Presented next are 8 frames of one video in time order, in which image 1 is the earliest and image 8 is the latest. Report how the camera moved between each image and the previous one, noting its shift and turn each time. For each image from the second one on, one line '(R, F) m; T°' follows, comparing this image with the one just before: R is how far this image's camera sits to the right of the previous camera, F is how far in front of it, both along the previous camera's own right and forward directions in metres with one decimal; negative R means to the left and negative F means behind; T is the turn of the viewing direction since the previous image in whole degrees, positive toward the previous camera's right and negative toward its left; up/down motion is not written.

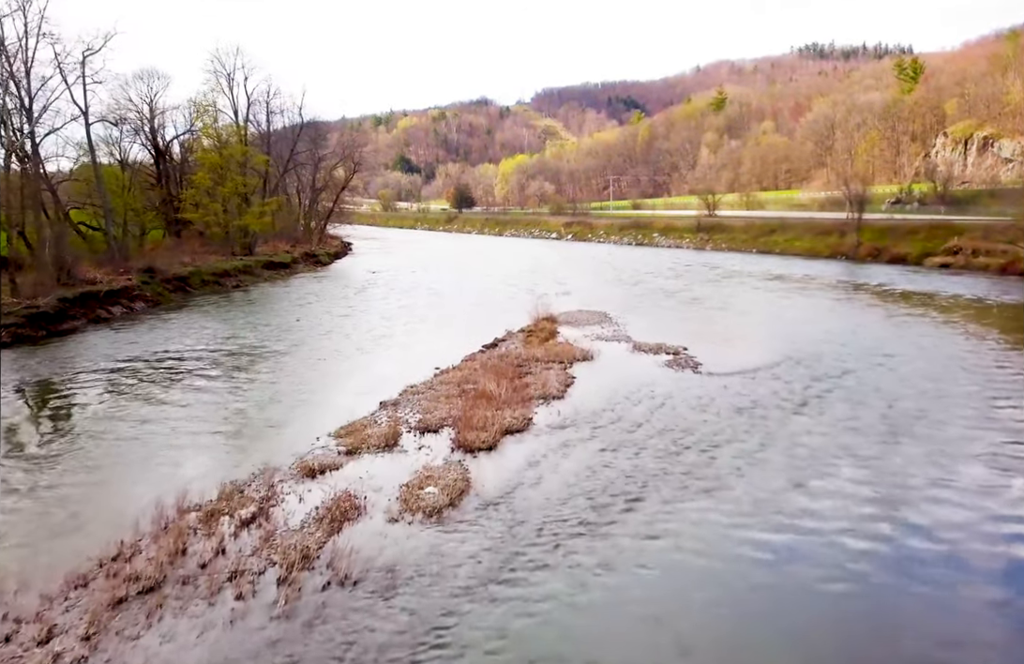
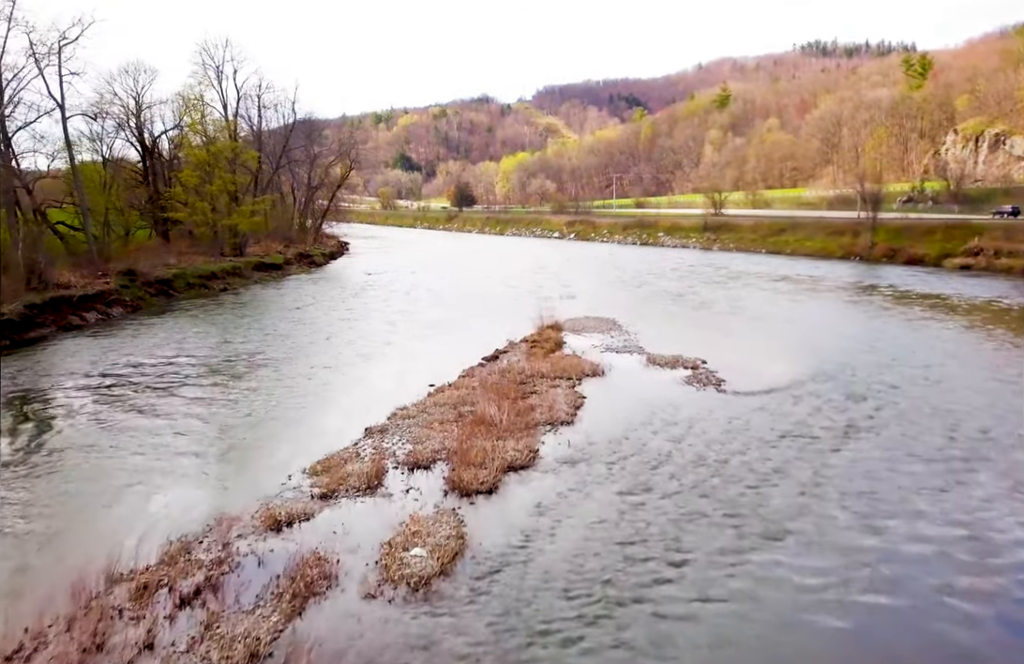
(0.0, +1.5) m; 0°
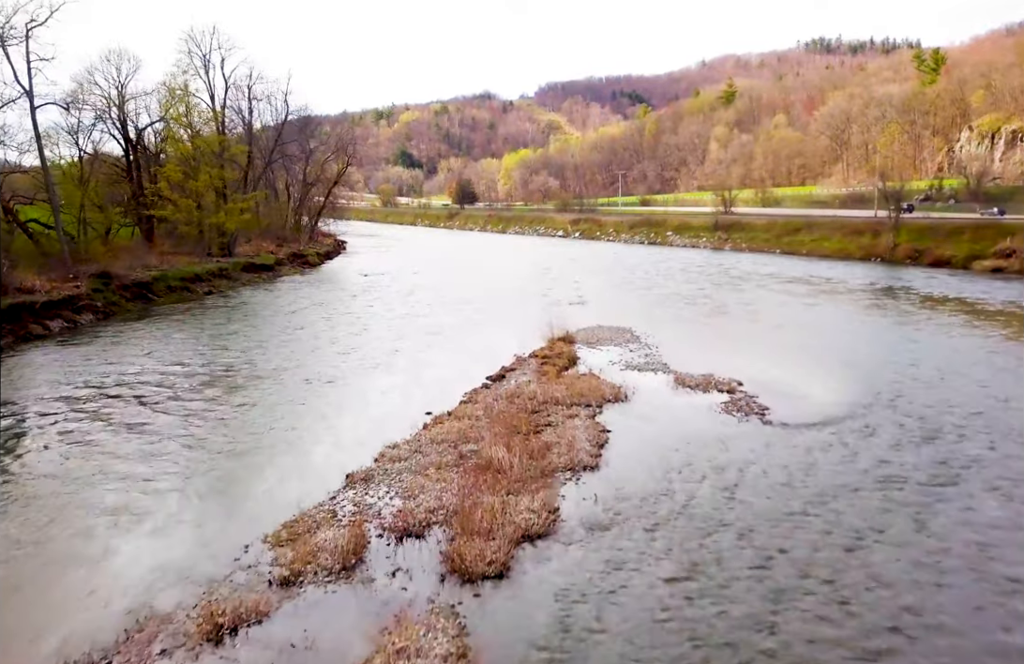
(-0.2, +1.9) m; 0°
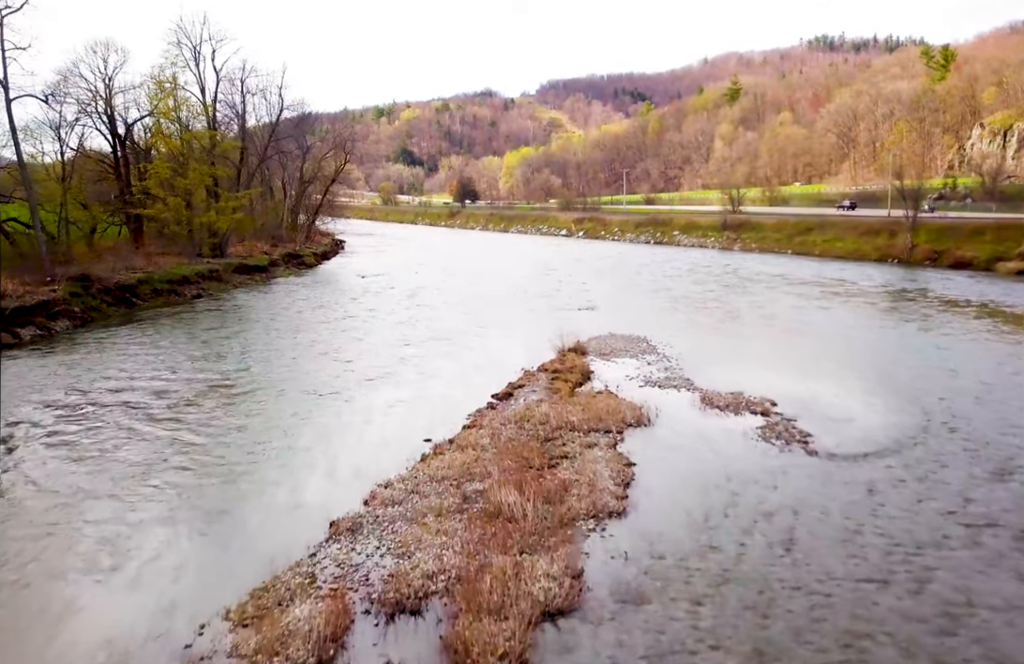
(-0.2, +1.4) m; 0°
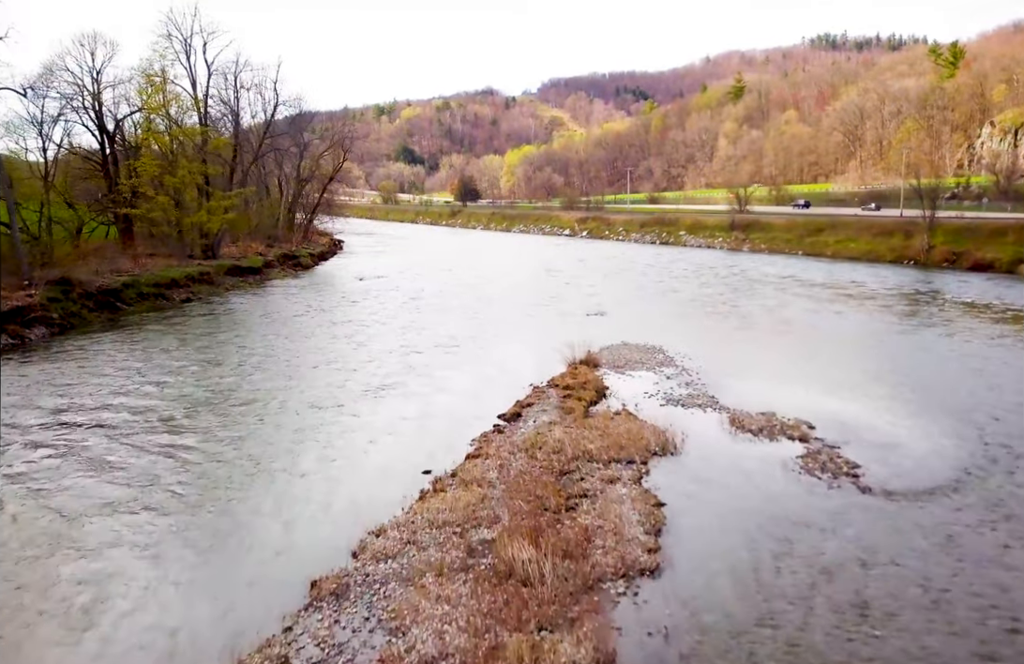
(-0.1, +1.2) m; 0°
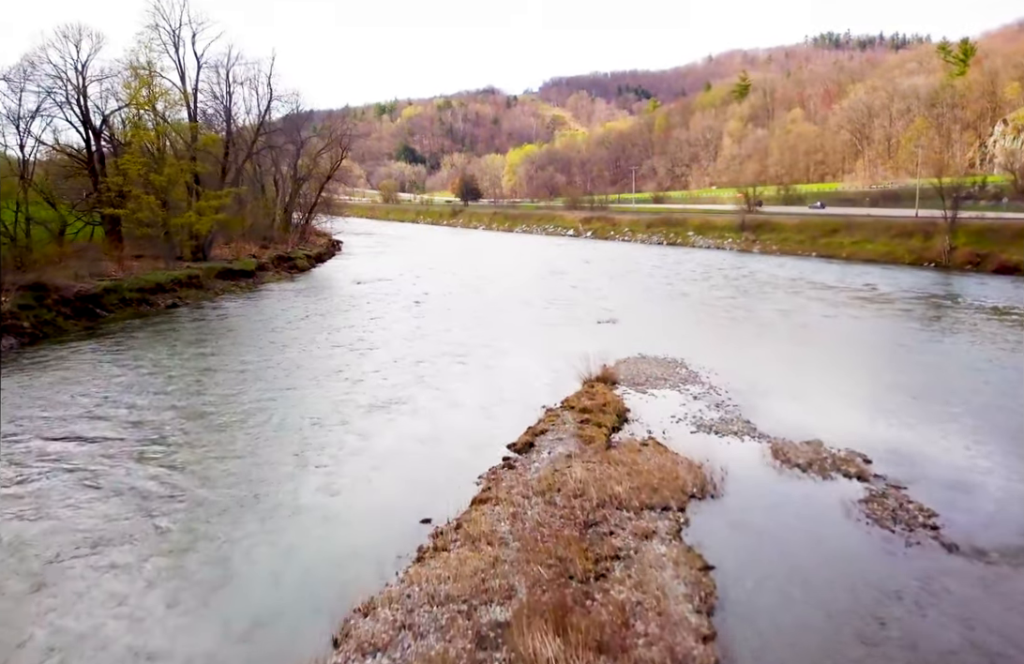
(-0.2, +1.4) m; 0°
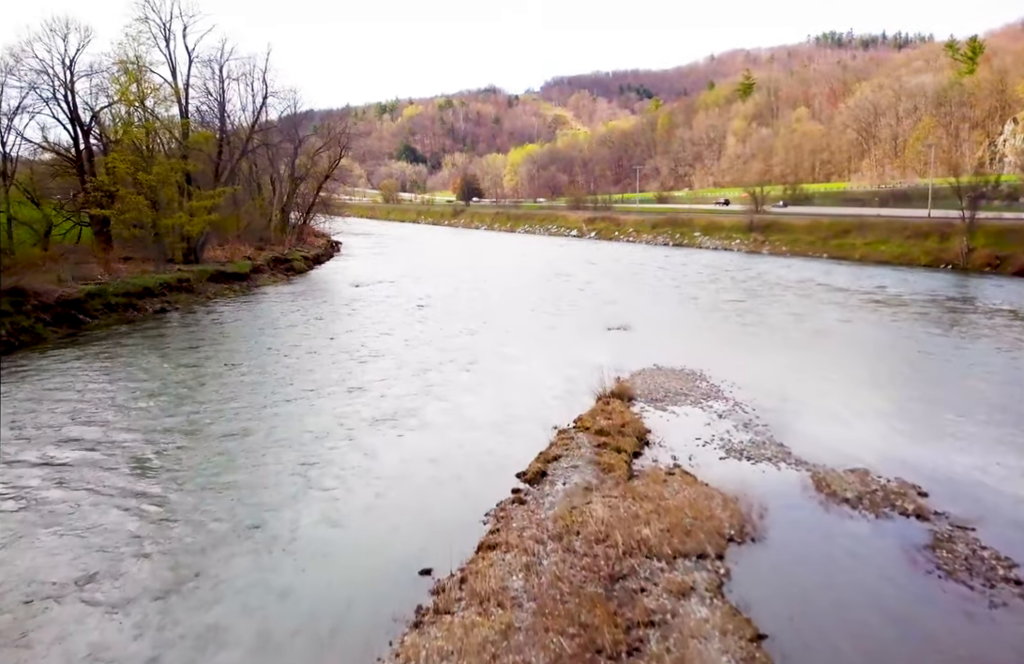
(-0.1, +1.1) m; 0°
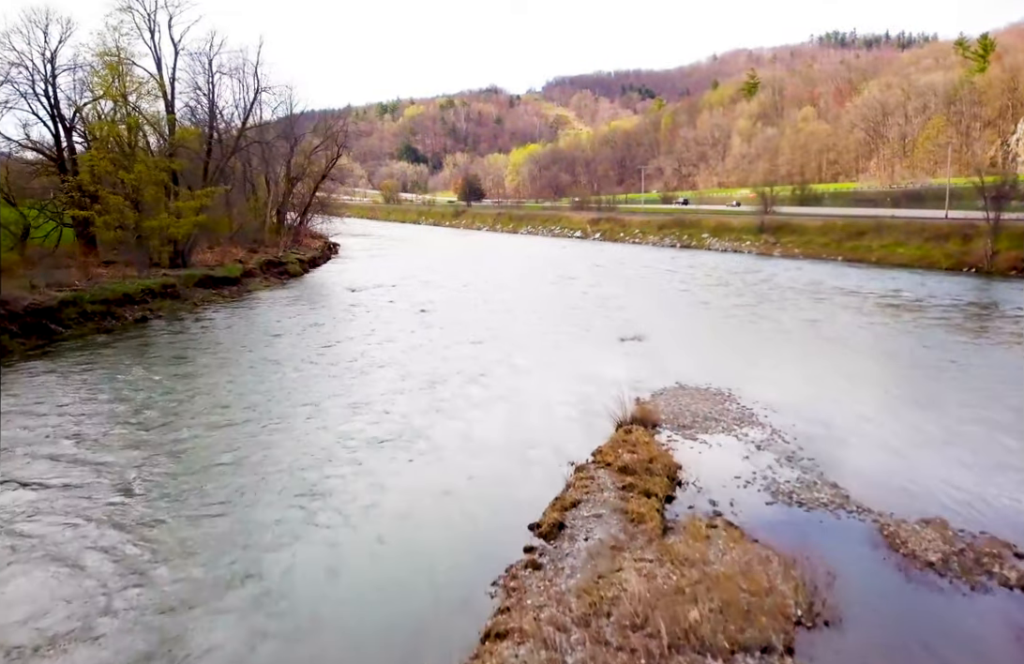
(-0.1, +1.4) m; 0°
